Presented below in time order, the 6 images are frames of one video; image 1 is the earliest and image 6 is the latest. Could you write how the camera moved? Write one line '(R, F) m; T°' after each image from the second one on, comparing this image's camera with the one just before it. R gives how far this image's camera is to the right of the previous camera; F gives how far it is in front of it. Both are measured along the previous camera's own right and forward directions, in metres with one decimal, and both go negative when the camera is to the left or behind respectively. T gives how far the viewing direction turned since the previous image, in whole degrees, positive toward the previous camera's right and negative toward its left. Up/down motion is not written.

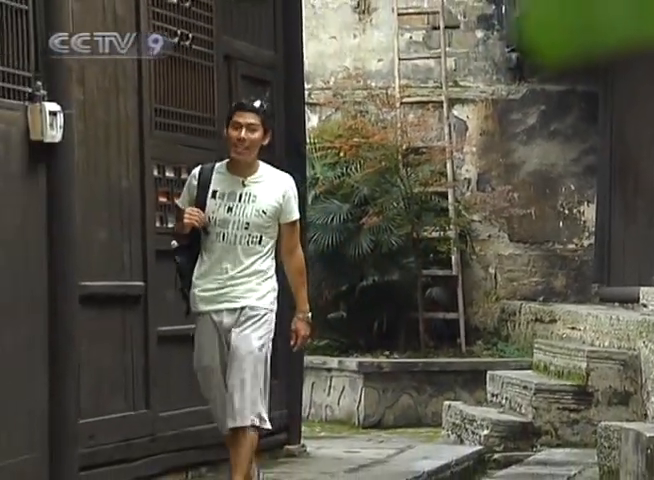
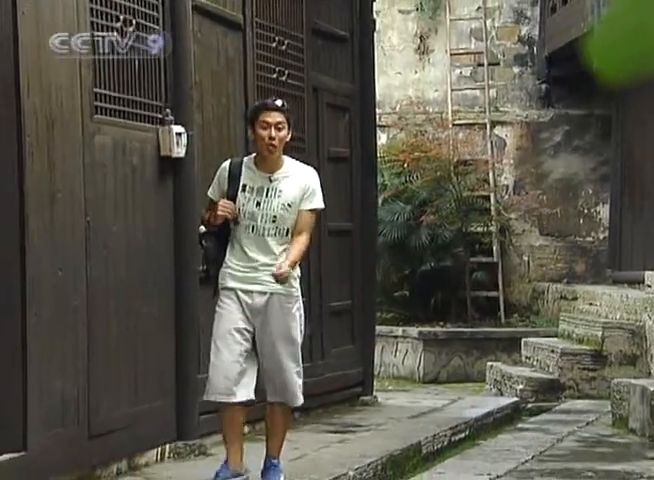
(-0.2, -1.0) m; -2°
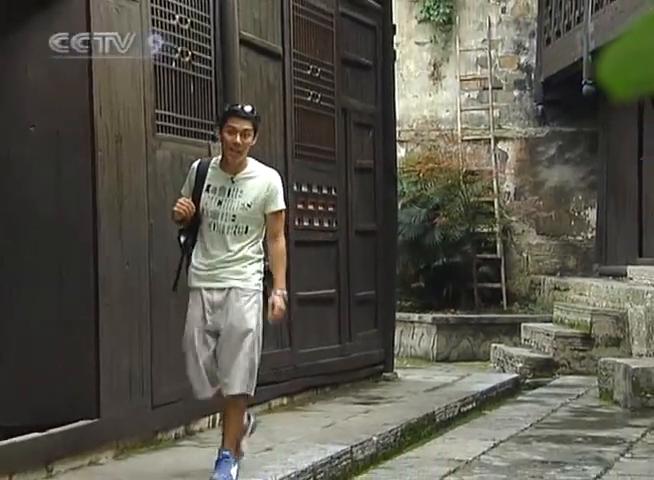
(-0.1, -0.8) m; -1°
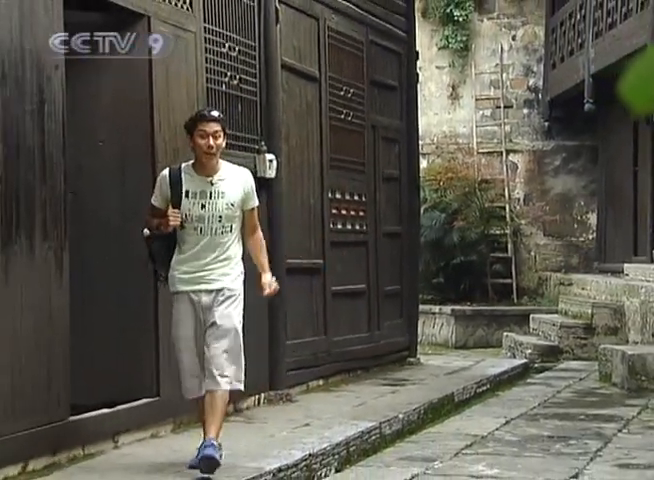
(-0.1, -0.7) m; -1°
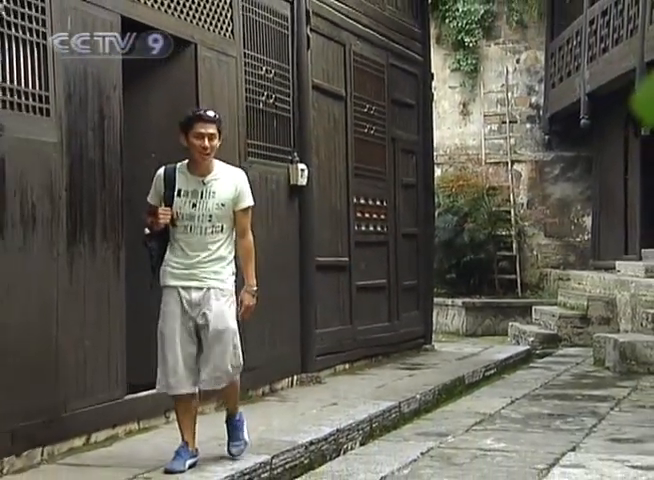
(-0.1, -0.8) m; -1°
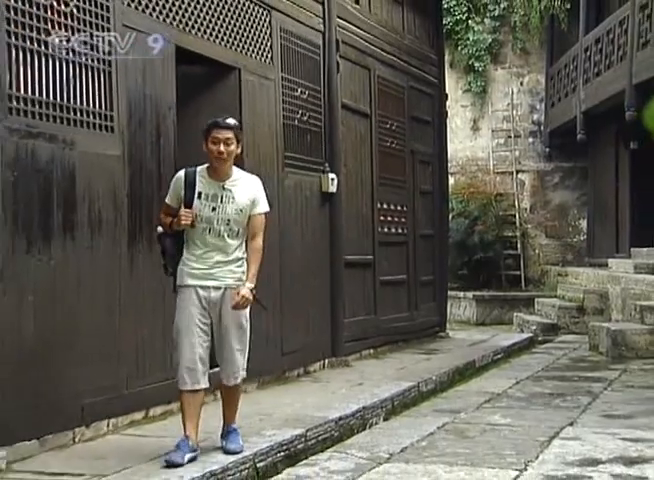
(-0.1, -1.0) m; -1°
